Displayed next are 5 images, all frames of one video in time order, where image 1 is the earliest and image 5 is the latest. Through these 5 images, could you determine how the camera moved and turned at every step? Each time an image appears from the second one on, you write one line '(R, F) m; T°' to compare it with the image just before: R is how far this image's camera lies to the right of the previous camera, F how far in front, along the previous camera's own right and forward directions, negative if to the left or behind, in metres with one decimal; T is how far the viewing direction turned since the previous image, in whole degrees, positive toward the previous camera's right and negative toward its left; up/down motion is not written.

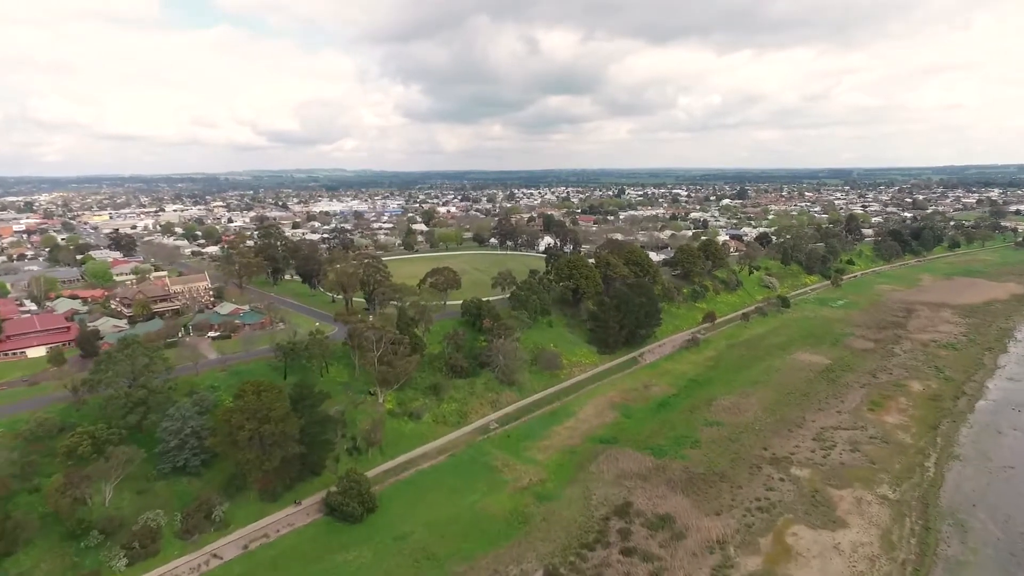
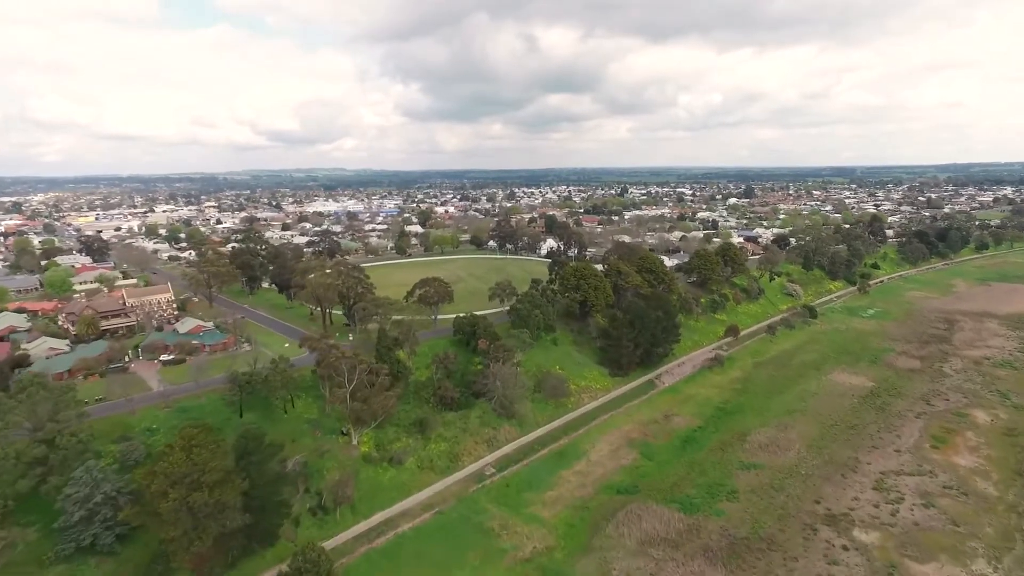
(+0.1, +5.3) m; 0°
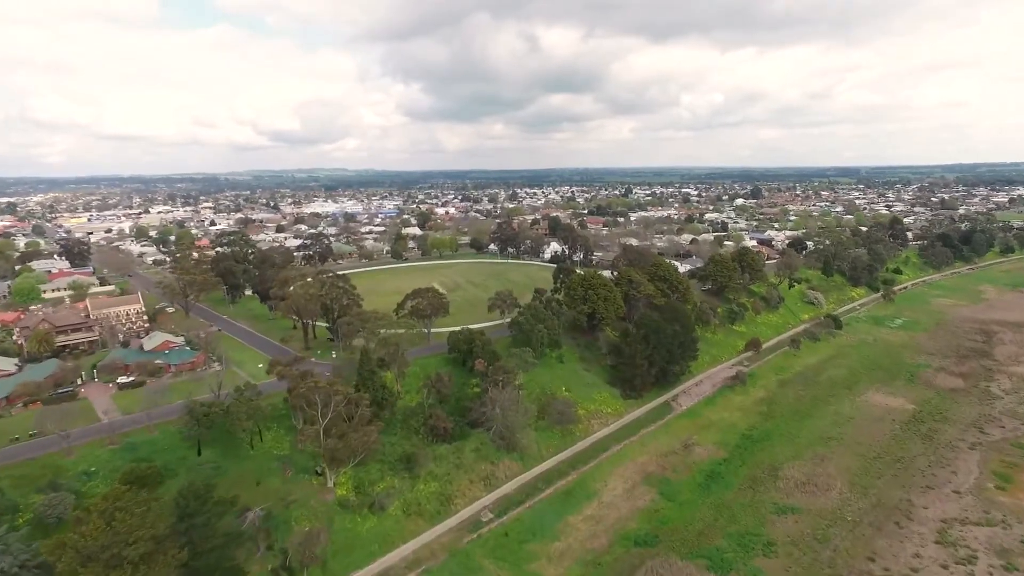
(+0.1, +3.7) m; 0°
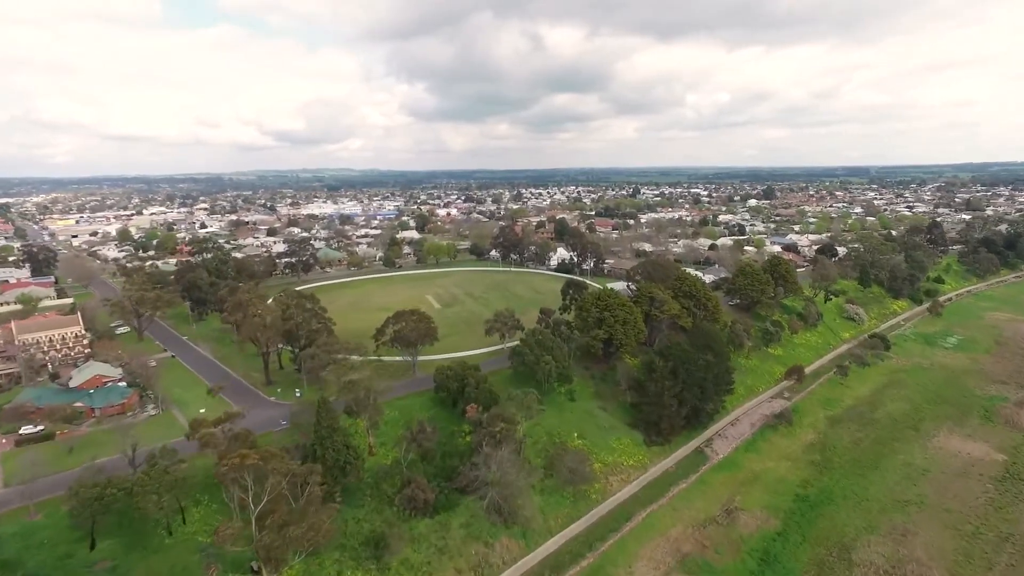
(+0.2, +5.9) m; 0°
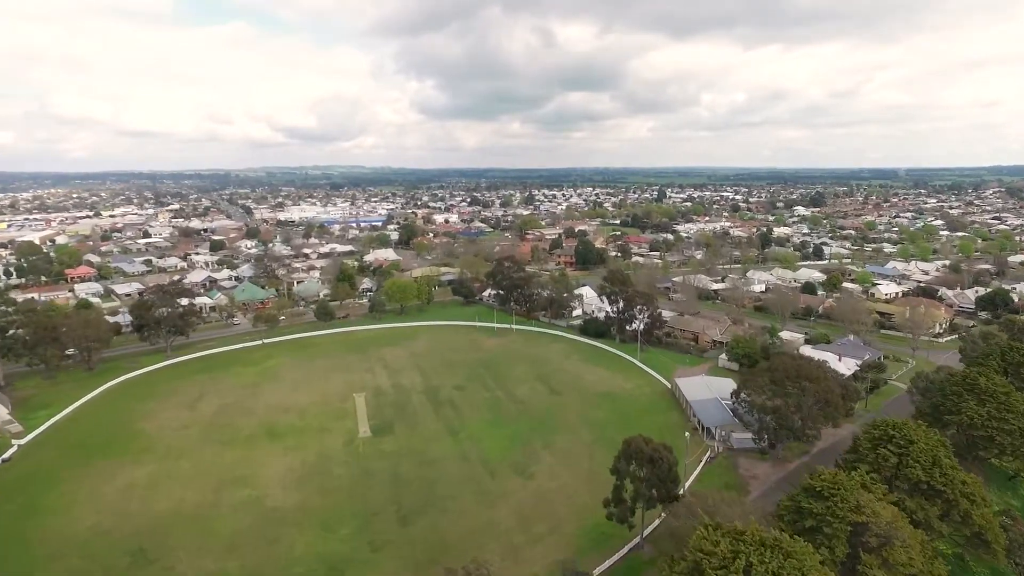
(+0.7, +22.3) m; -1°
